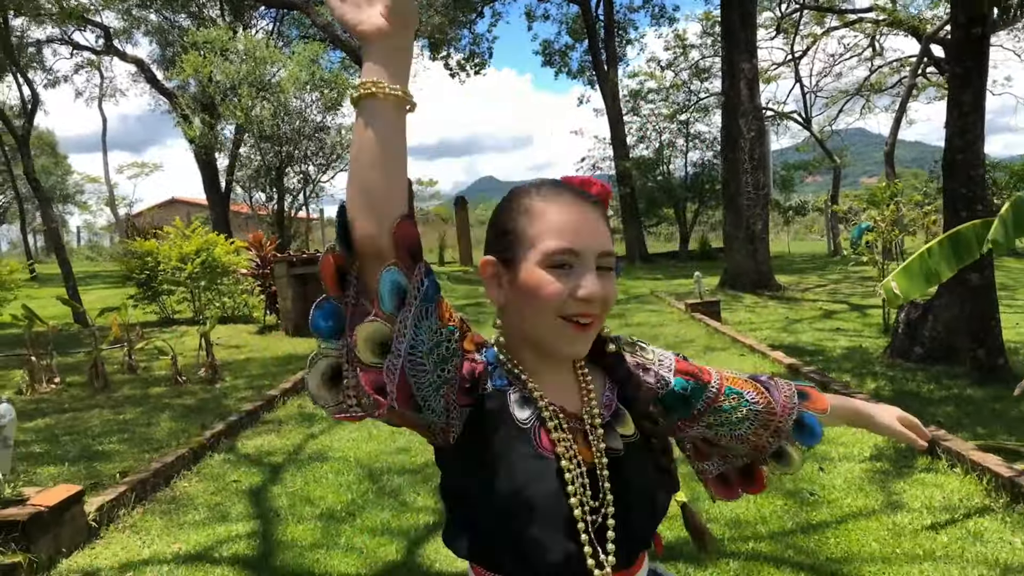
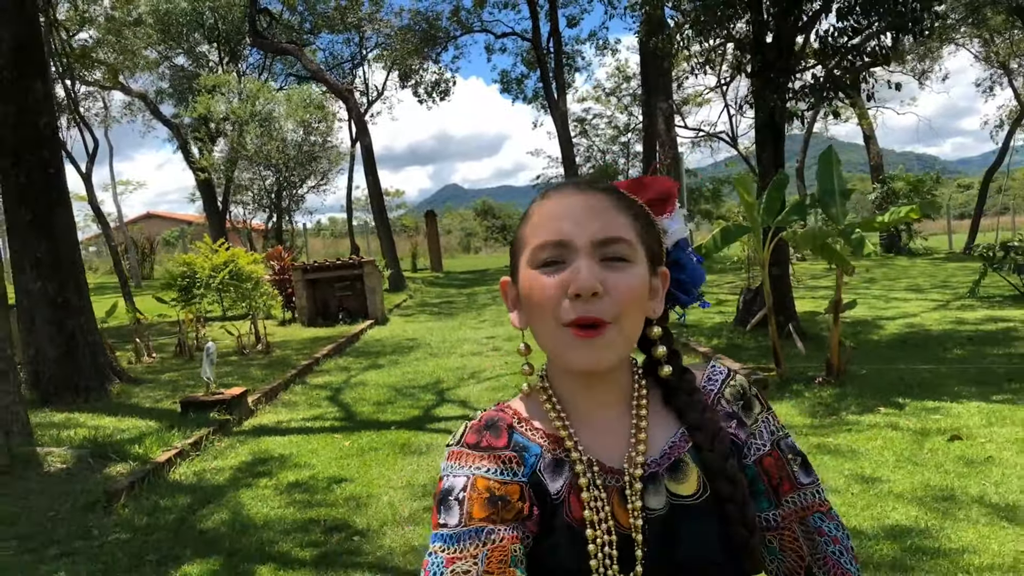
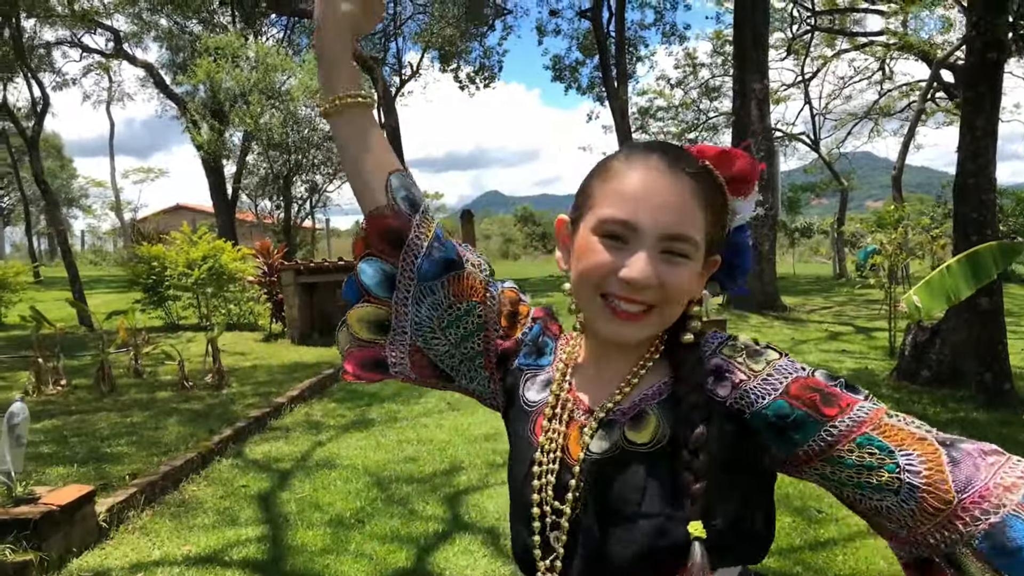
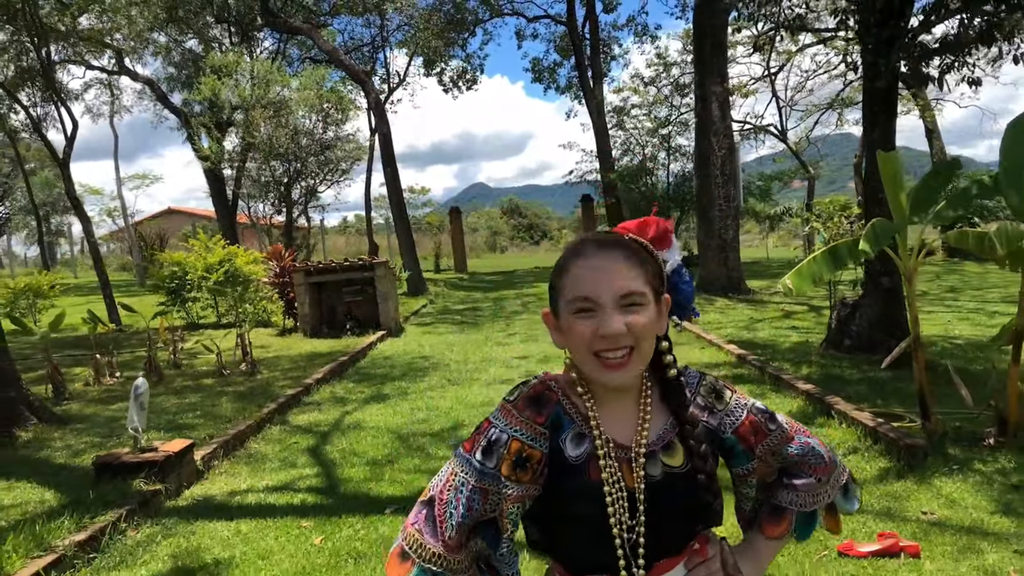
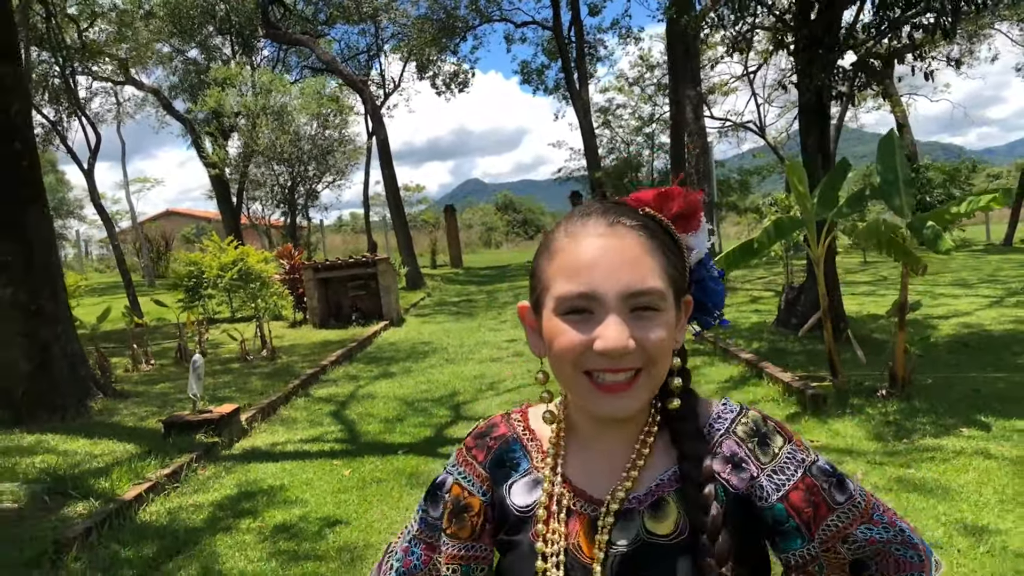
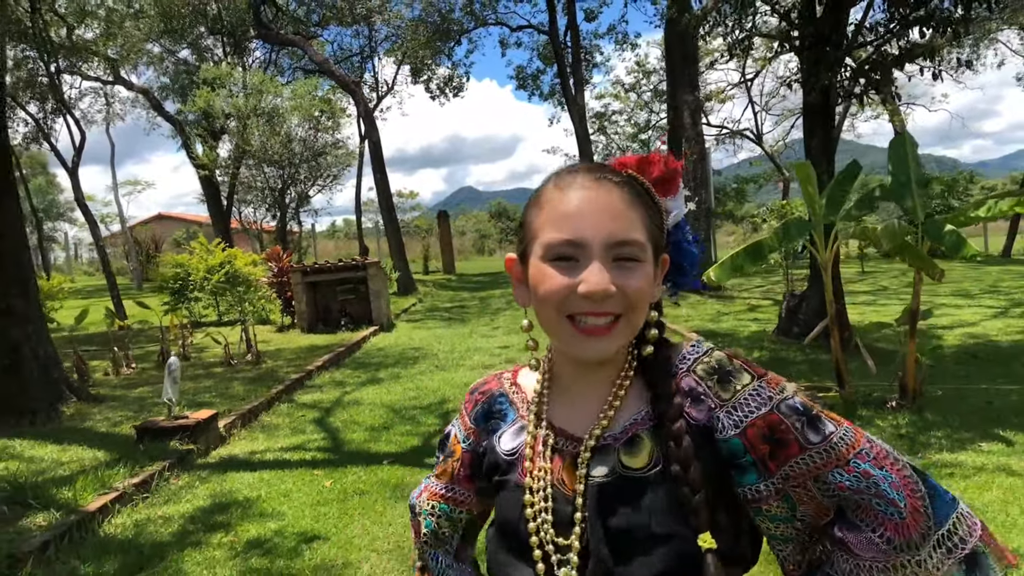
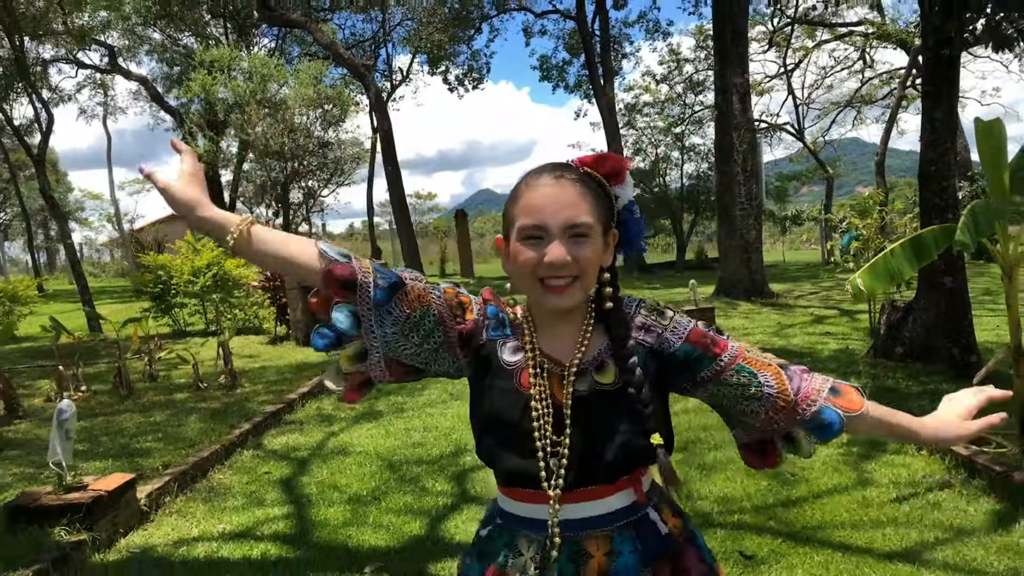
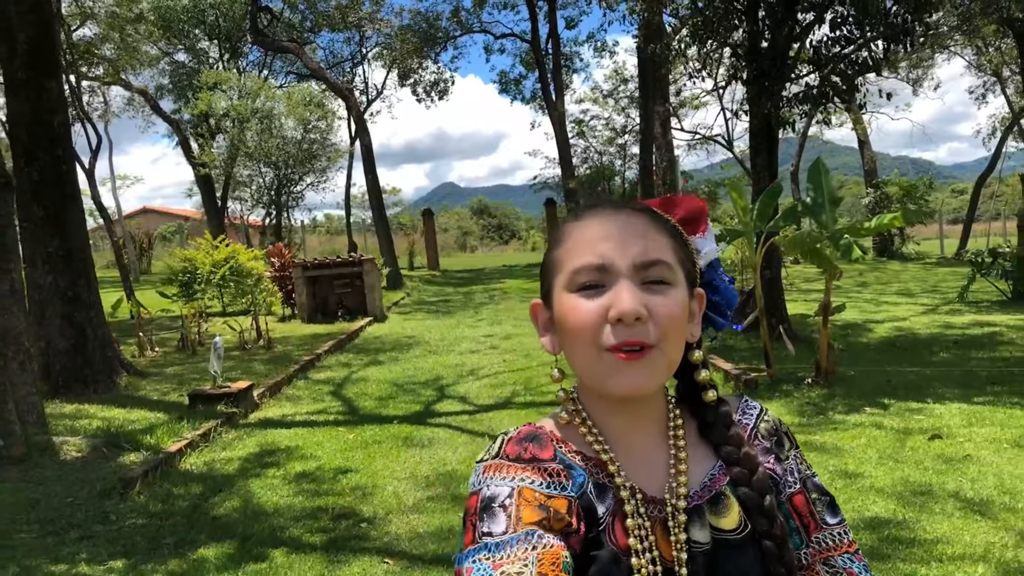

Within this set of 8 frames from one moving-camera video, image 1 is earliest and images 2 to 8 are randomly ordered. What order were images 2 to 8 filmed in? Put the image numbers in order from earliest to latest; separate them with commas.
3, 7, 4, 6, 5, 2, 8
